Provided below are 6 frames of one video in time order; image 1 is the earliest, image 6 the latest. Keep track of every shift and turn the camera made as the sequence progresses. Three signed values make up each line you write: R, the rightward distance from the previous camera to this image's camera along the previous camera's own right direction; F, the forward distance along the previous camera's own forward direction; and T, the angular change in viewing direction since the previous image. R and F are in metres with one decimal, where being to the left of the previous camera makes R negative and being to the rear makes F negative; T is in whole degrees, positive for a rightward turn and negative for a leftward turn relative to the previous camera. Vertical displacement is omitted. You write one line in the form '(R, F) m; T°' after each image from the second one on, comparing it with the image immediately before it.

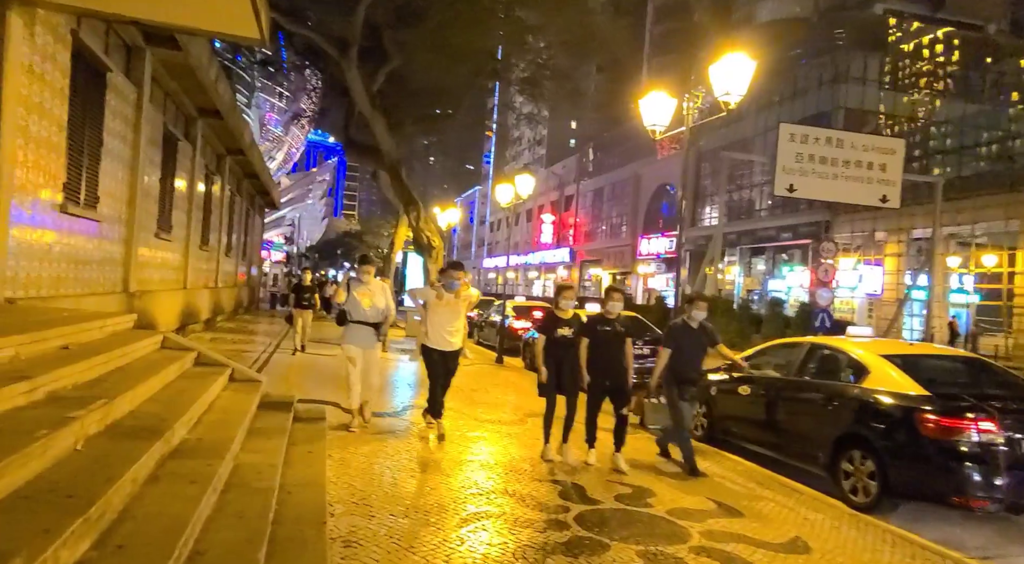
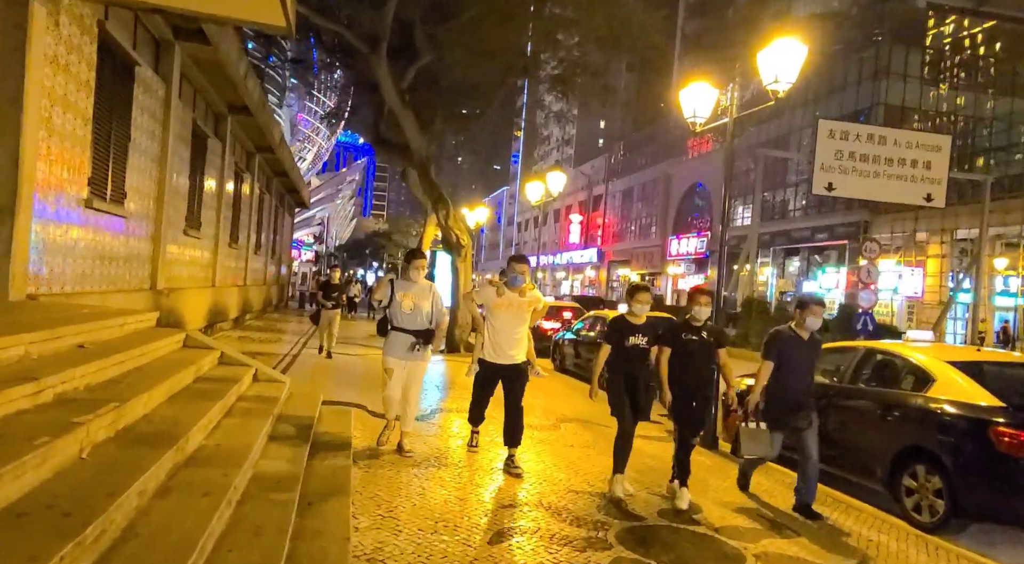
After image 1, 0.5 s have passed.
(-0.1, +0.3) m; -2°
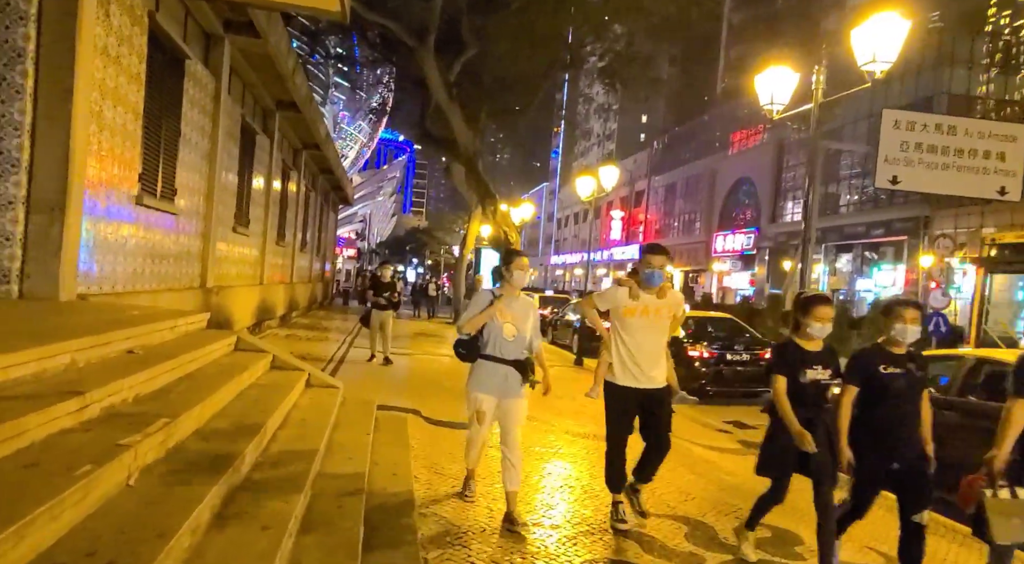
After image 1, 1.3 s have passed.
(-0.2, +0.4) m; -3°
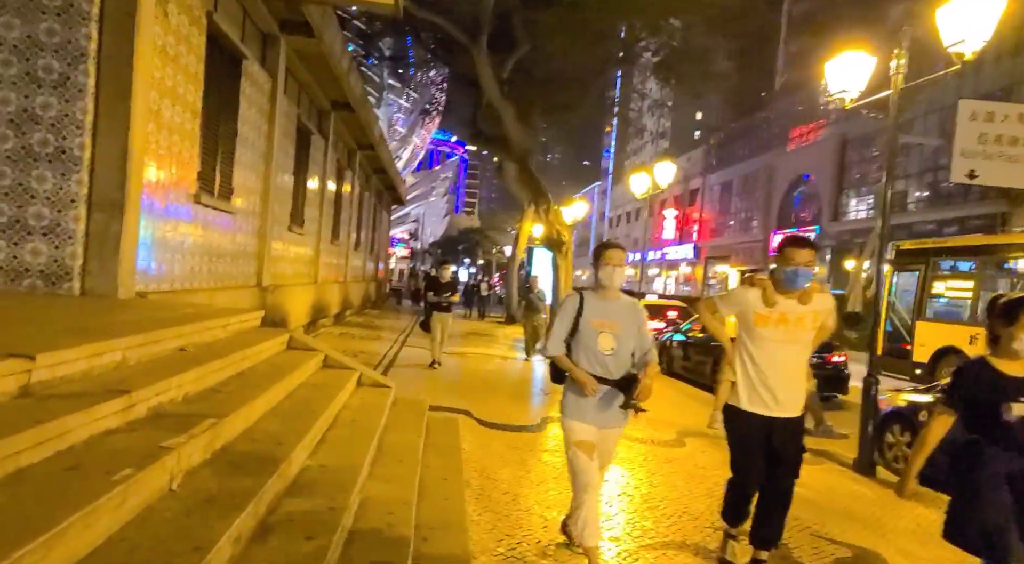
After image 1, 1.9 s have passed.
(0.0, +0.2) m; -4°
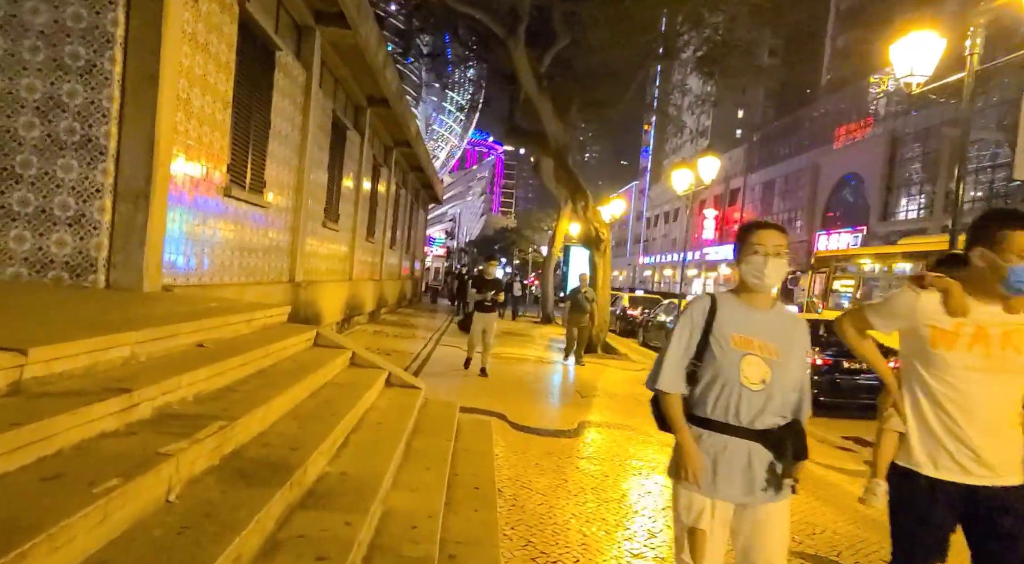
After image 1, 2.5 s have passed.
(0.0, +0.3) m; -3°
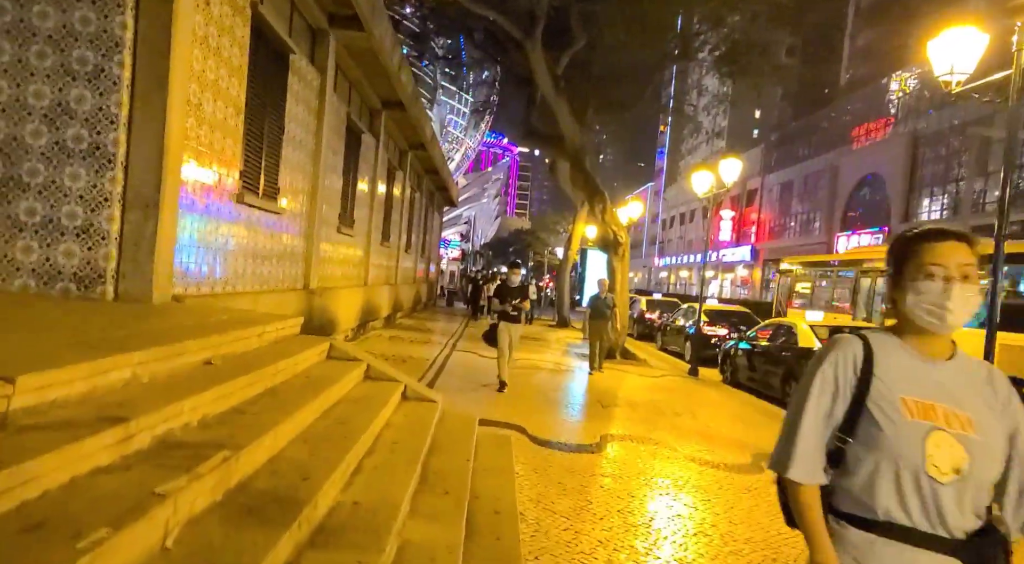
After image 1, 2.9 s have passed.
(0.0, +0.2) m; -1°
